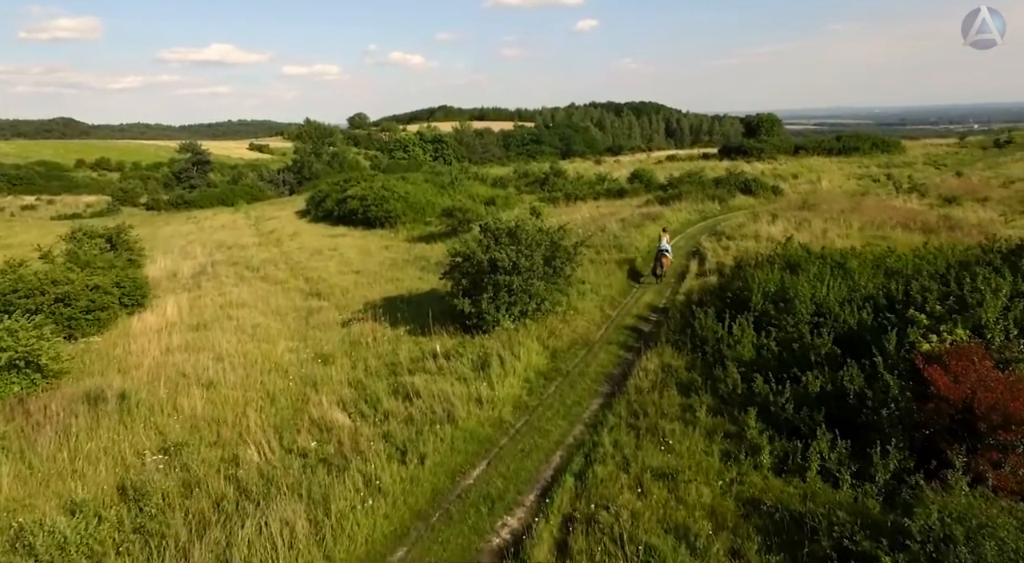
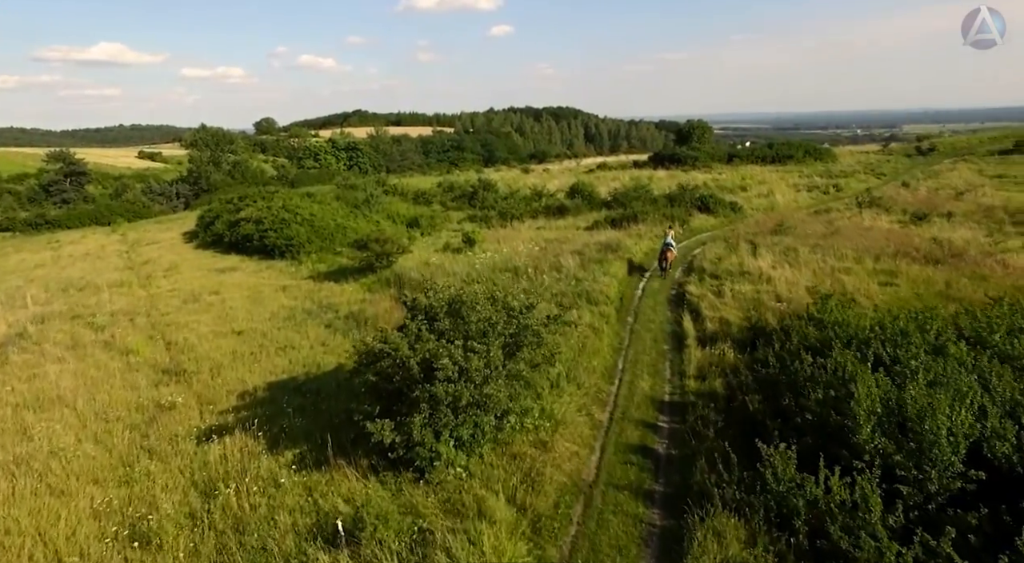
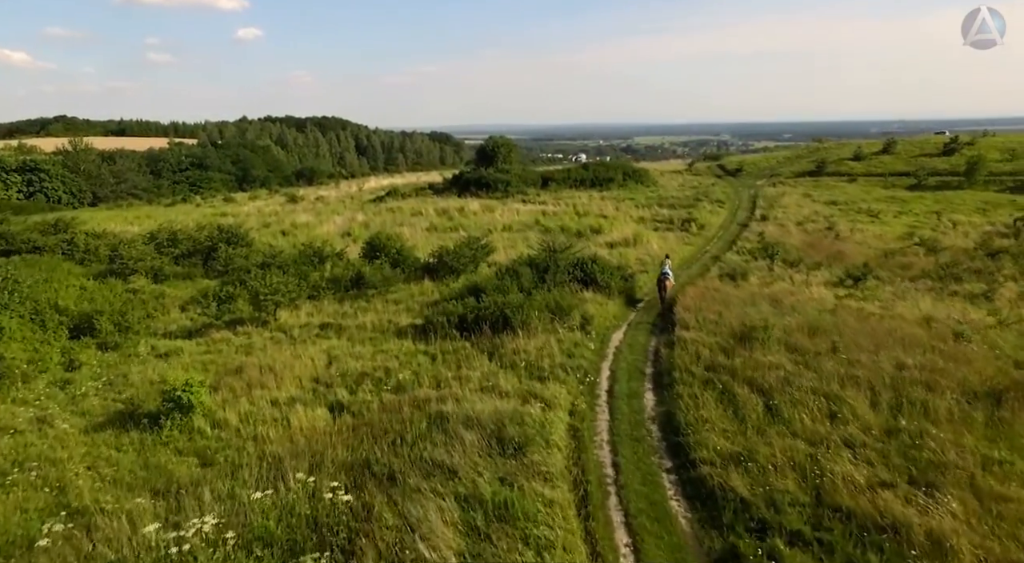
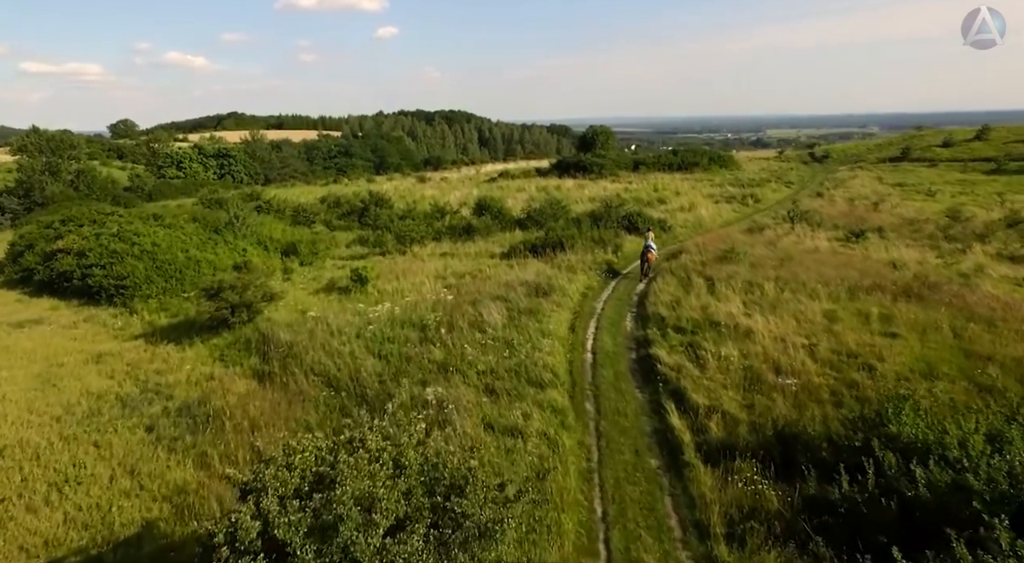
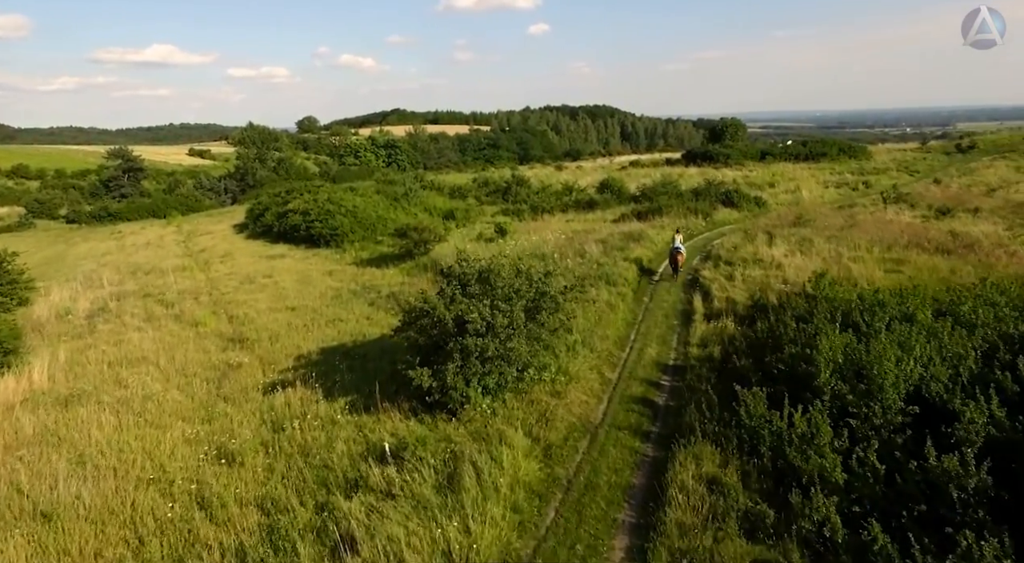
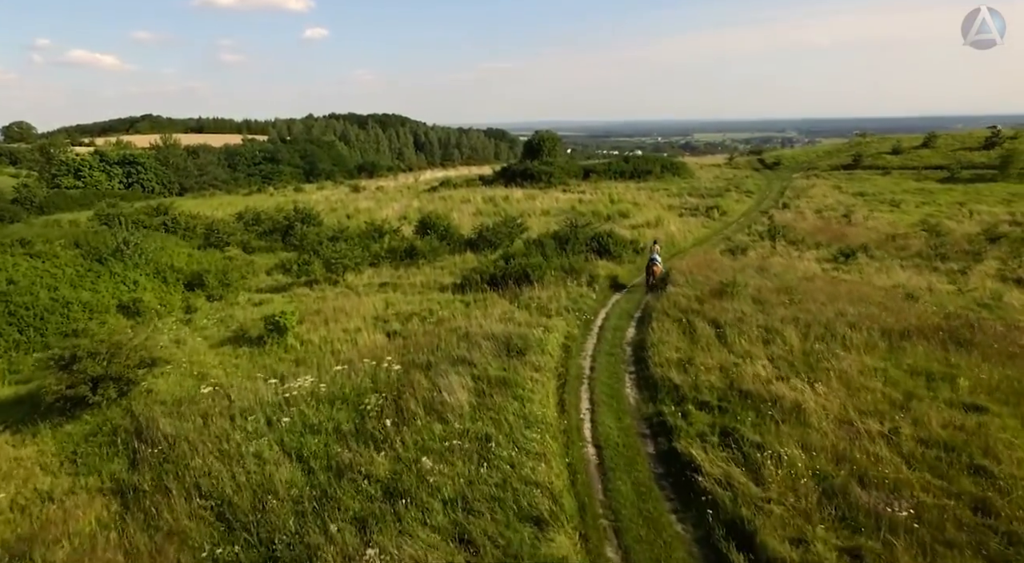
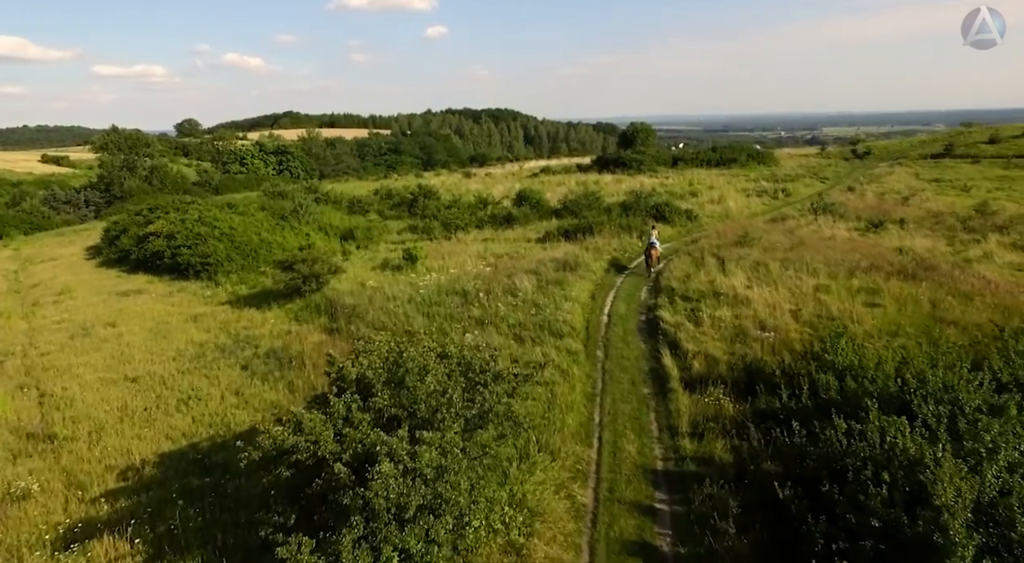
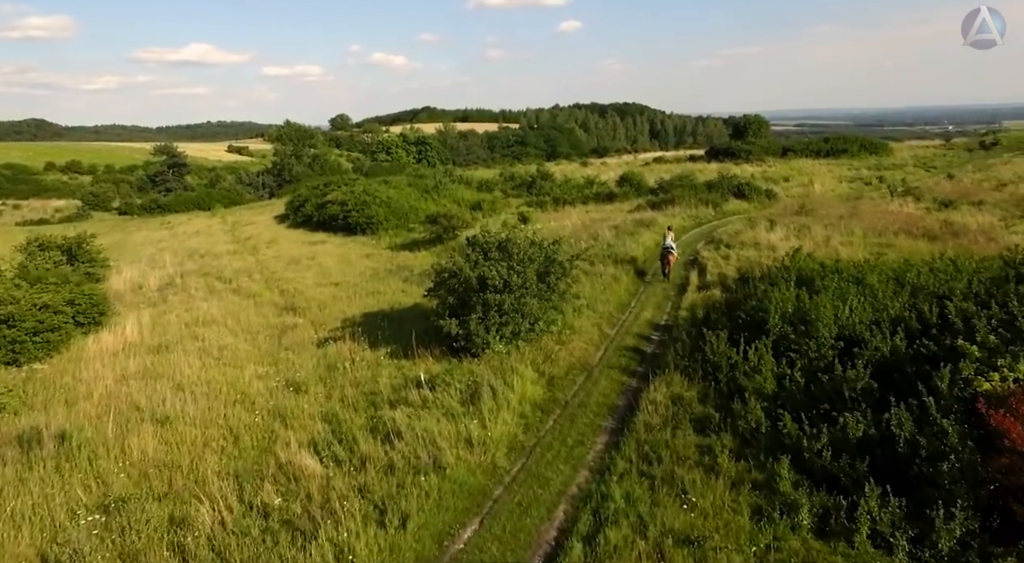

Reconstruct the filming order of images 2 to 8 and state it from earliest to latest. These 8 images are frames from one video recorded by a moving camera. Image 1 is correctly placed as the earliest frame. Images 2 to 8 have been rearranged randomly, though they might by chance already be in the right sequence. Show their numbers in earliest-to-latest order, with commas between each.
8, 5, 2, 7, 4, 6, 3
